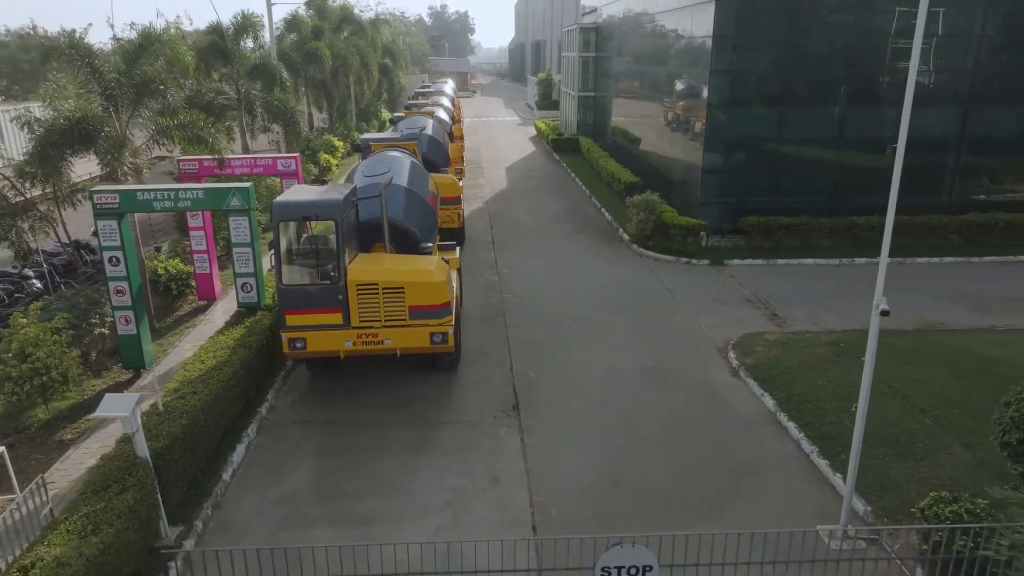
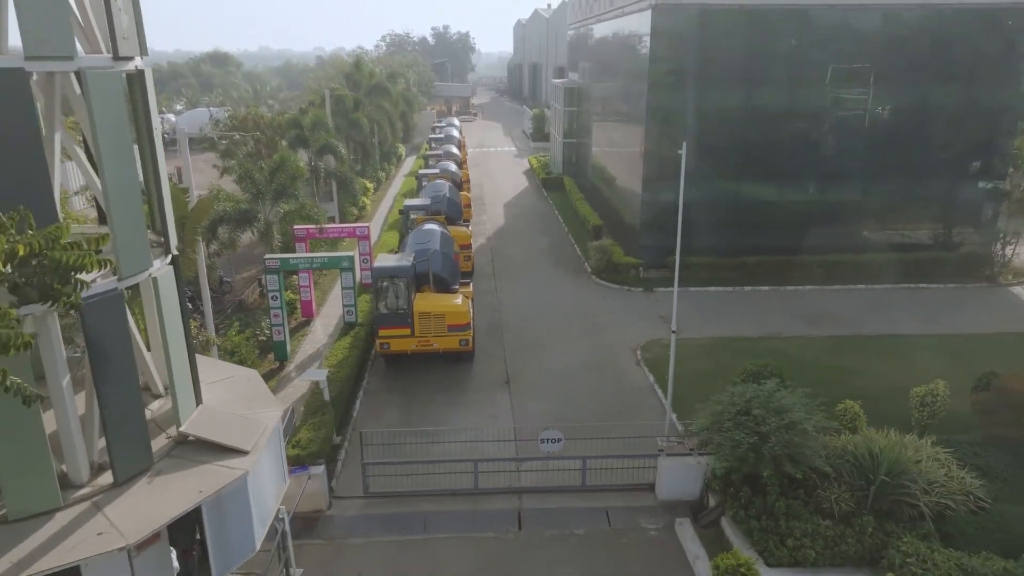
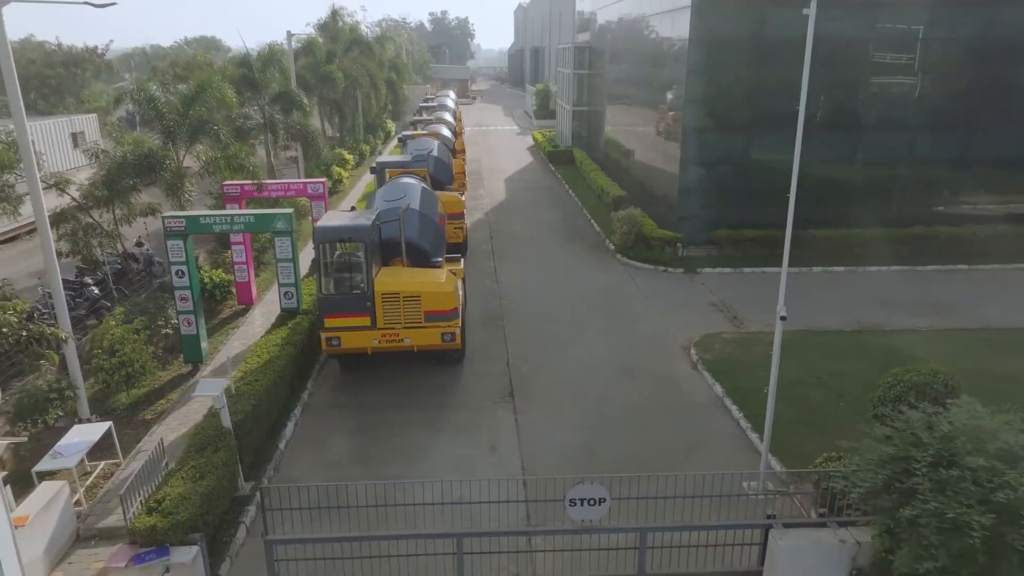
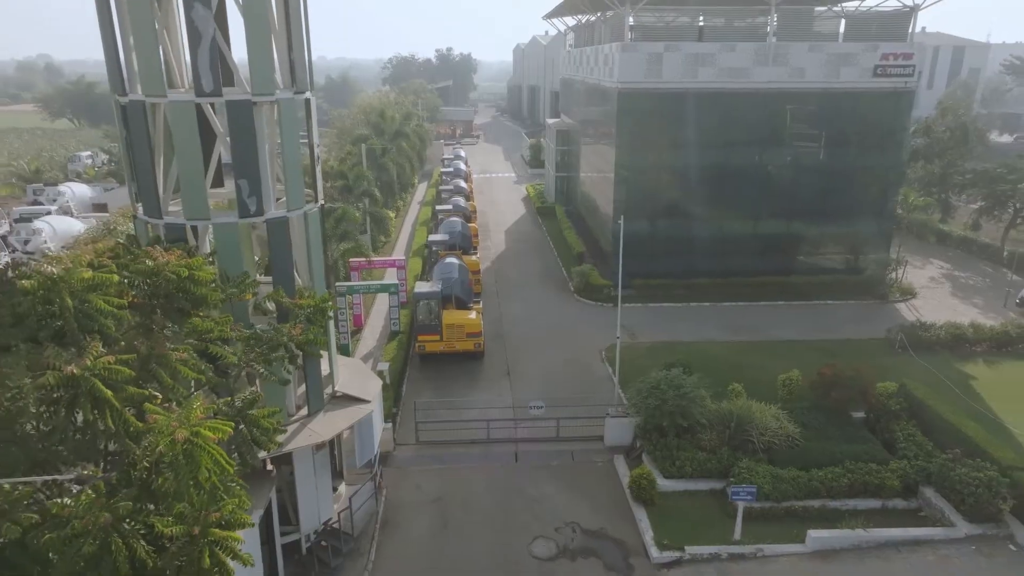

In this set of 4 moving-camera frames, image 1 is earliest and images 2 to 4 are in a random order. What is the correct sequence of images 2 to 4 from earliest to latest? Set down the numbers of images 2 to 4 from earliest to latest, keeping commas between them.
3, 2, 4
